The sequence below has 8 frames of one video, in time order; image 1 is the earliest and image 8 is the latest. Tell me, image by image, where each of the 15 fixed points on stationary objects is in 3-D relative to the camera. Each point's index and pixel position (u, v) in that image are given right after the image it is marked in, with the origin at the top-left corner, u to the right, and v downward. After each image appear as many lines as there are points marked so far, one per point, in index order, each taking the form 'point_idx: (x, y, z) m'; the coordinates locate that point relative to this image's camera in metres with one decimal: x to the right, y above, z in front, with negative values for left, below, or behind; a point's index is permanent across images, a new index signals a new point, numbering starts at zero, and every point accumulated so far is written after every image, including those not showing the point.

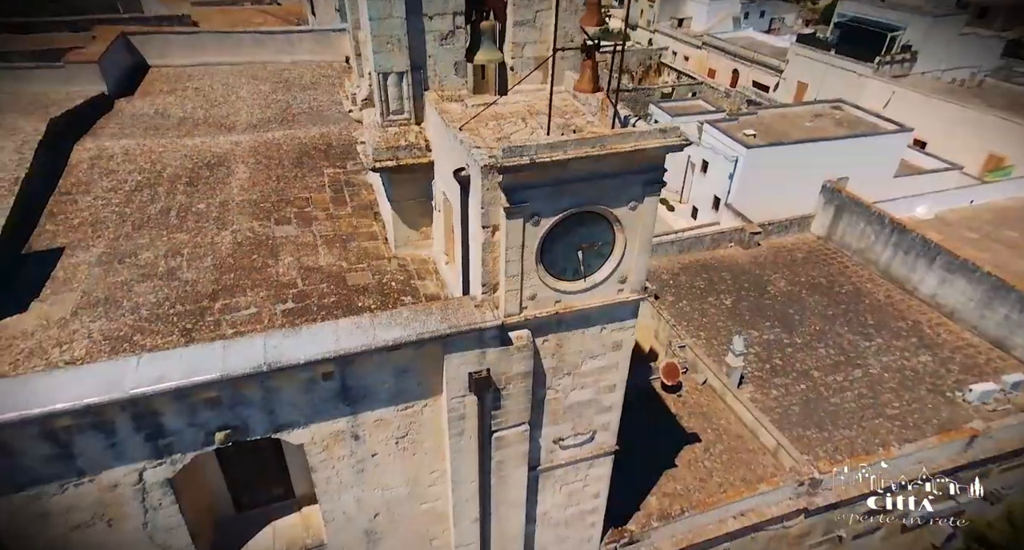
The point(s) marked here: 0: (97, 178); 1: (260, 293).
0: (-6.5, +1.5, +9.7) m
1: (-3.2, -0.3, +8.0) m
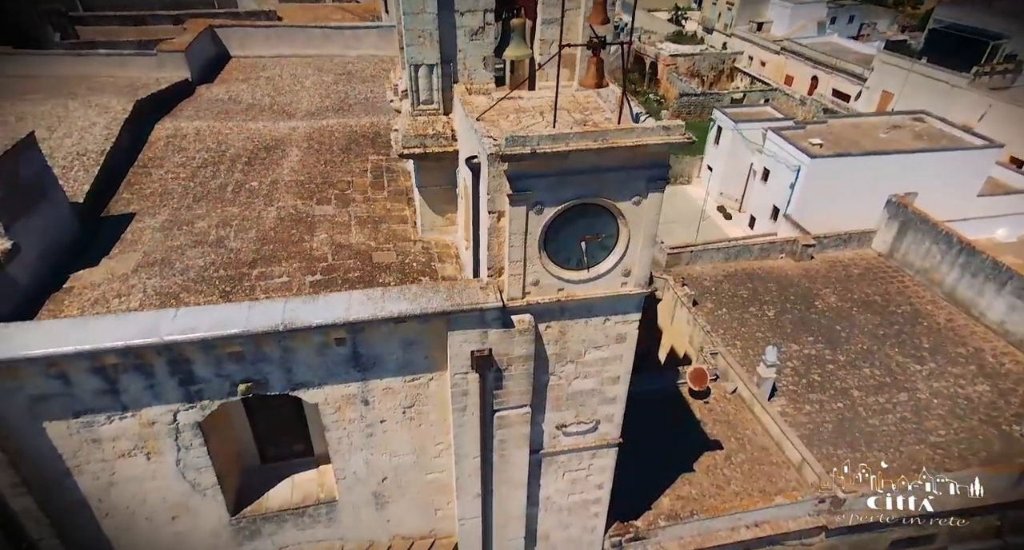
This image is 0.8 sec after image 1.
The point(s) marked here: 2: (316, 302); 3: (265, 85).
0: (-6.0, +2.1, +10.9) m
1: (-3.0, +0.1, +8.8) m
2: (-2.3, -0.3, +7.4) m
3: (-5.3, +4.1, +13.6) m
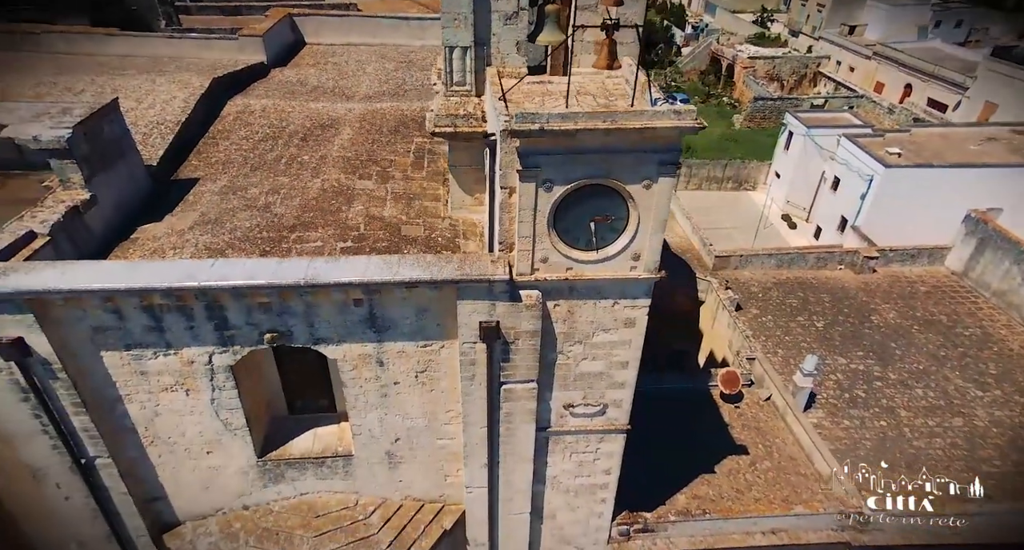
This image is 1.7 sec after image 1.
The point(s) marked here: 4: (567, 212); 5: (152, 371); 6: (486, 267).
0: (-5.3, +2.8, +12.0) m
1: (-2.8, +0.6, +9.5) m
2: (-2.2, +0.1, +8.1) m
3: (-4.2, +4.7, +14.5) m
4: (+0.7, +0.8, +8.0) m
5: (-4.9, -1.3, +8.5) m
6: (-0.3, +0.1, +8.2) m
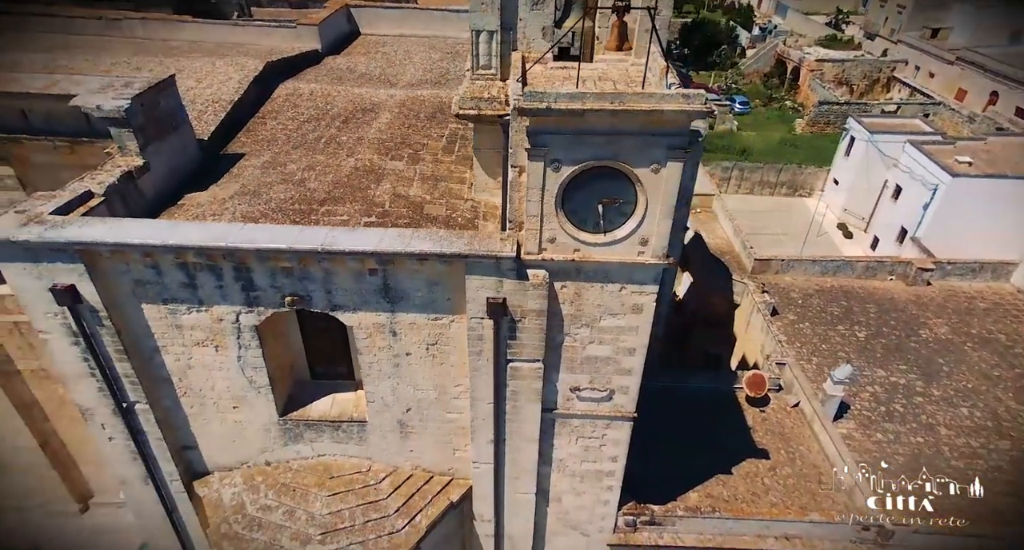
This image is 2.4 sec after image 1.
0: (-4.6, +3.4, +12.7) m
1: (-2.5, +1.1, +10.0) m
2: (-2.1, +0.6, +8.5) m
3: (-3.2, +5.2, +15.1) m
4: (+0.8, +1.1, +8.2) m
5: (-4.8, -0.7, +9.2) m
6: (-0.2, +0.4, +8.4) m
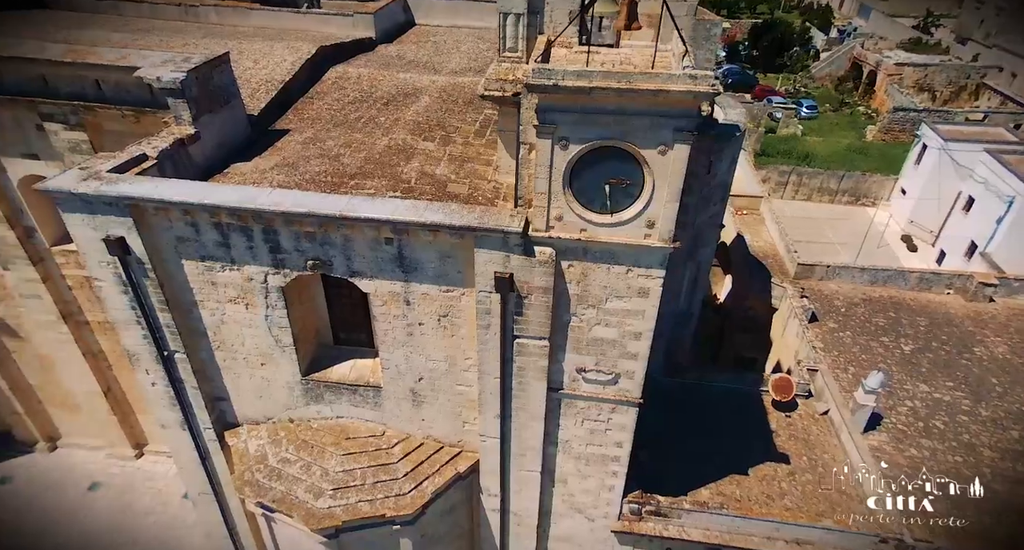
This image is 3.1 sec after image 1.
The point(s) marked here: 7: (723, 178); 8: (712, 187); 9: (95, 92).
0: (-3.8, +4.0, +13.4) m
1: (-2.2, +1.5, +10.5) m
2: (-2.0, +1.0, +9.0) m
3: (-2.0, +5.7, +15.7) m
4: (+0.9, +1.4, +8.3) m
5: (-4.6, -0.1, +9.9) m
6: (-0.1, +0.8, +8.7) m
7: (+4.5, +2.1, +13.5) m
8: (+4.3, +1.9, +13.5) m
9: (-7.5, +3.3, +11.3) m
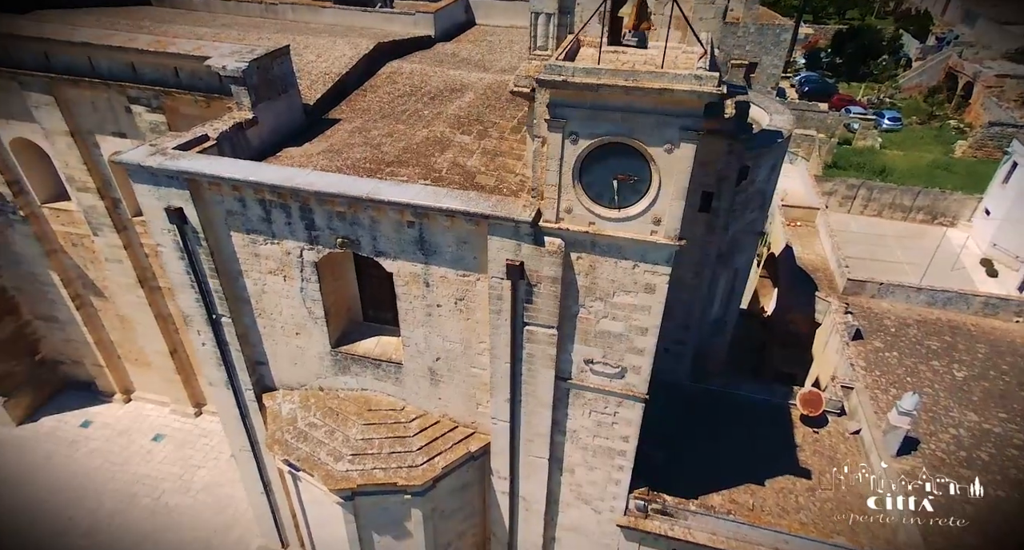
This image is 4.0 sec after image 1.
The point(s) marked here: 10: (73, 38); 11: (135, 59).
0: (-2.9, +4.3, +14.2) m
1: (-1.7, +1.8, +11.1) m
2: (-1.7, +1.3, +9.6) m
3: (-0.7, +5.9, +16.3) m
4: (+1.1, +1.5, +8.6) m
5: (-4.3, +0.4, +10.9) m
6: (+0.1, +0.9, +9.1) m
7: (+5.3, +1.9, +13.3) m
8: (+5.0, +1.7, +13.4) m
9: (-6.8, +3.9, +12.6) m
10: (-8.6, +4.6, +12.4) m
11: (-7.5, +4.3, +12.5) m
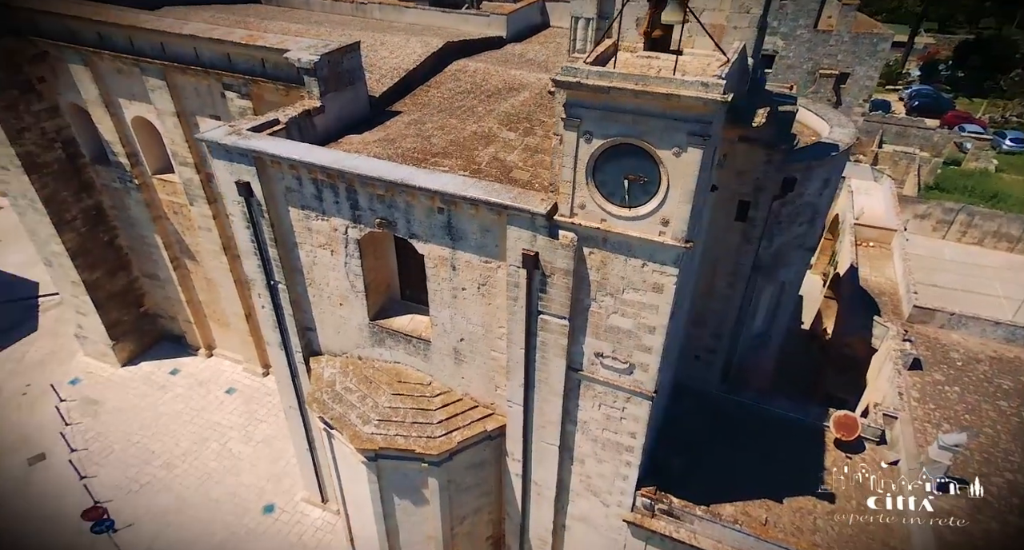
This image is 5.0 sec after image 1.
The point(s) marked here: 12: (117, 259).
0: (-1.5, +4.7, +15.1) m
1: (-1.0, +2.1, +11.9) m
2: (-1.3, +1.6, +10.4) m
3: (+1.1, +6.1, +16.8) m
4: (+1.3, +1.6, +9.0) m
5: (-3.8, +0.9, +12.0) m
6: (+0.3, +1.1, +9.6) m
7: (+6.2, +1.6, +13.0) m
8: (+5.9, +1.4, +13.1) m
9: (-5.6, +4.6, +14.1) m
10: (-7.4, +5.5, +14.1) m
11: (-6.3, +5.0, +14.1) m
12: (-11.9, +0.5, +18.9) m
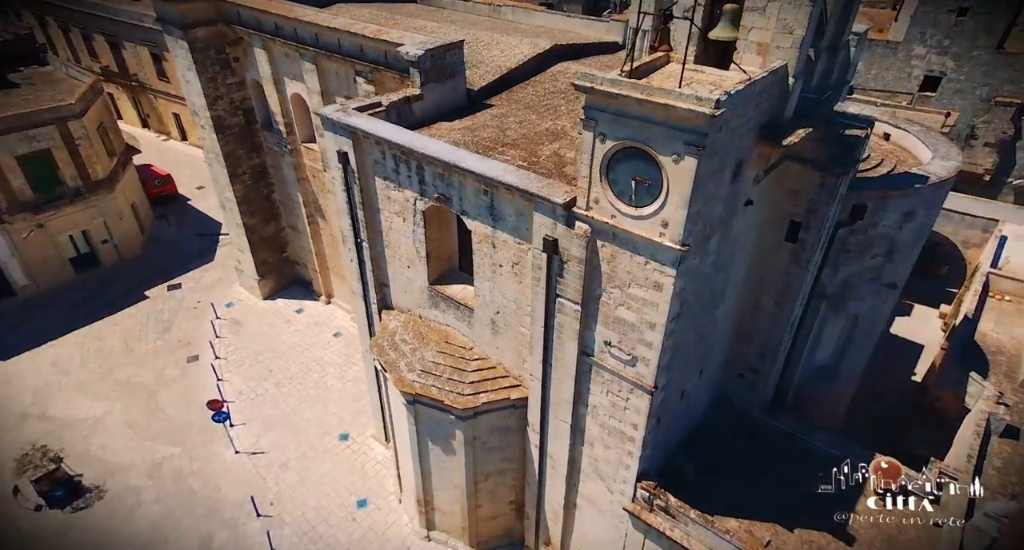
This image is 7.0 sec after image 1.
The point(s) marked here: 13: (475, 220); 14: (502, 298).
0: (+0.9, +5.1, +16.3) m
1: (+0.2, +2.5, +13.1) m
2: (-0.6, +2.1, +11.7) m
3: (+4.0, +6.0, +17.3) m
4: (+1.6, +1.7, +9.7) m
5: (-2.6, +1.7, +13.9) m
6: (+0.7, +1.4, +10.6) m
7: (+7.2, +0.9, +12.3) m
8: (+7.0, +0.8, +12.5) m
9: (-3.3, +5.6, +16.3) m
10: (-4.9, +6.7, +16.8) m
11: (-3.9, +6.1, +16.6) m
12: (-8.7, +2.3, +22.7) m
13: (-0.7, +1.1, +12.3) m
14: (-0.1, -0.5, +12.7) m
